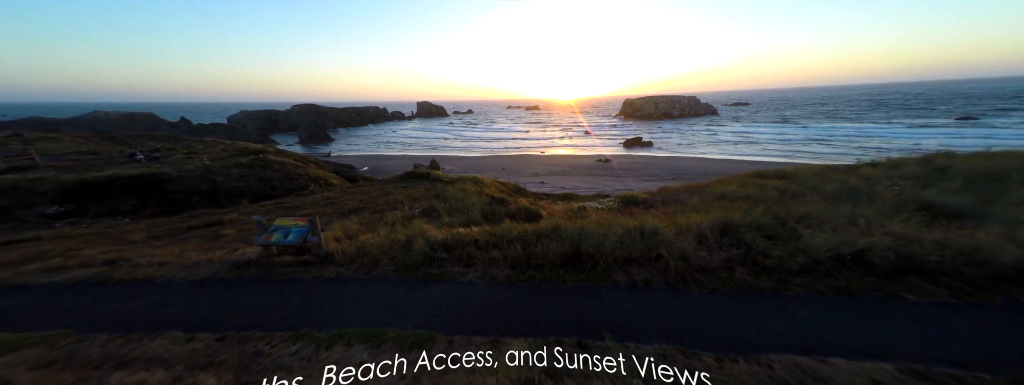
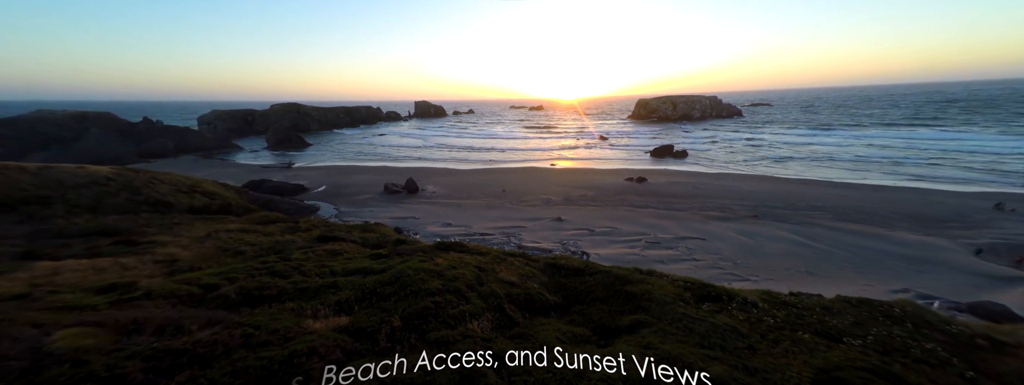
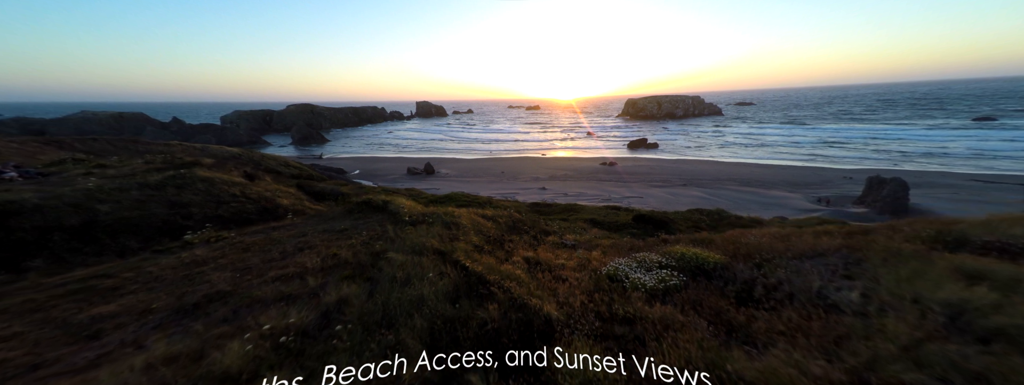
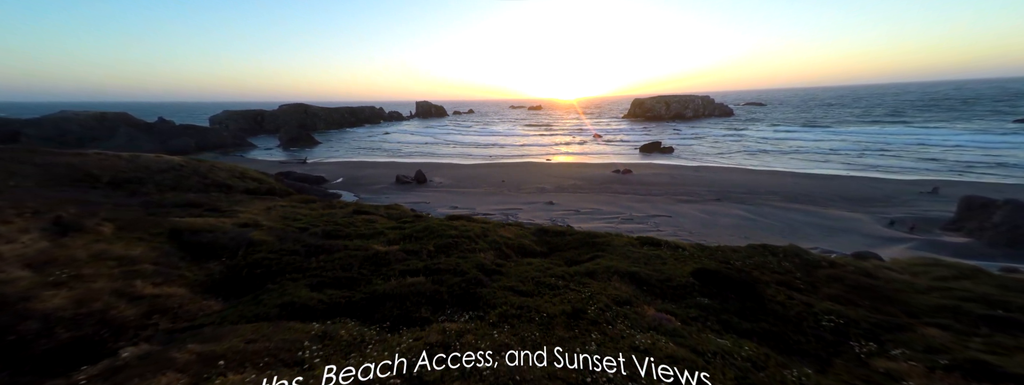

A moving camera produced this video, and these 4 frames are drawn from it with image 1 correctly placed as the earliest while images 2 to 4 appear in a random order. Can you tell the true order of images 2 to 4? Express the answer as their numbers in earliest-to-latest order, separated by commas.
3, 4, 2
